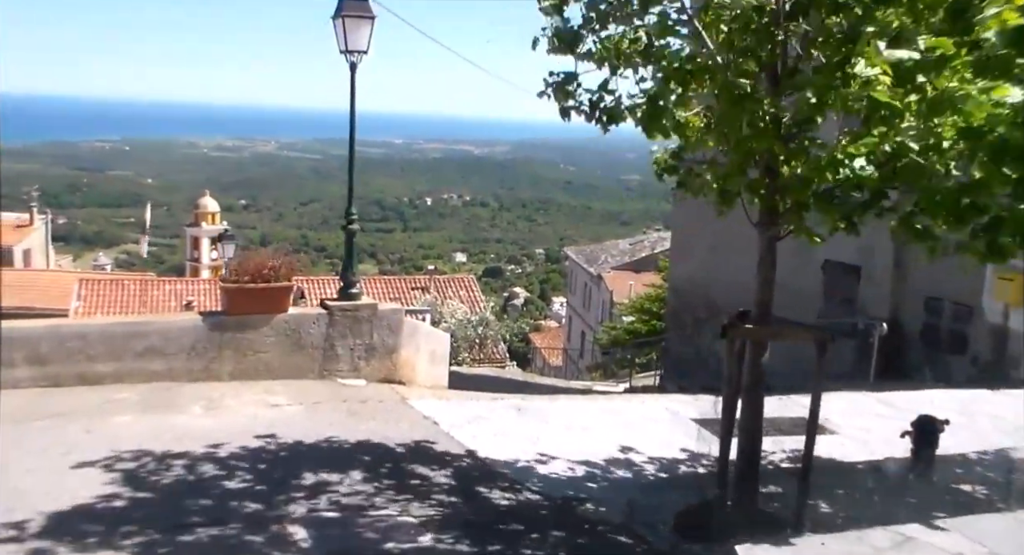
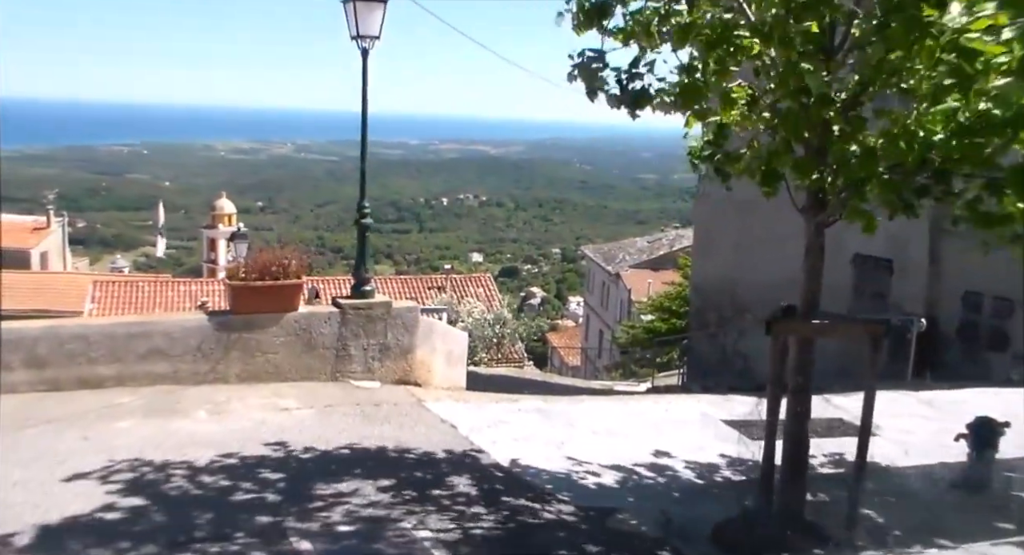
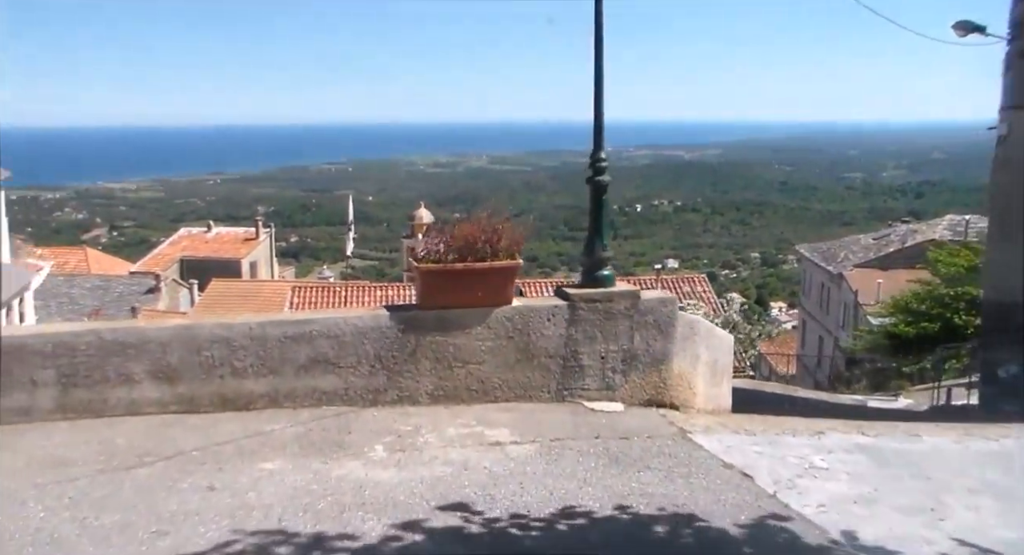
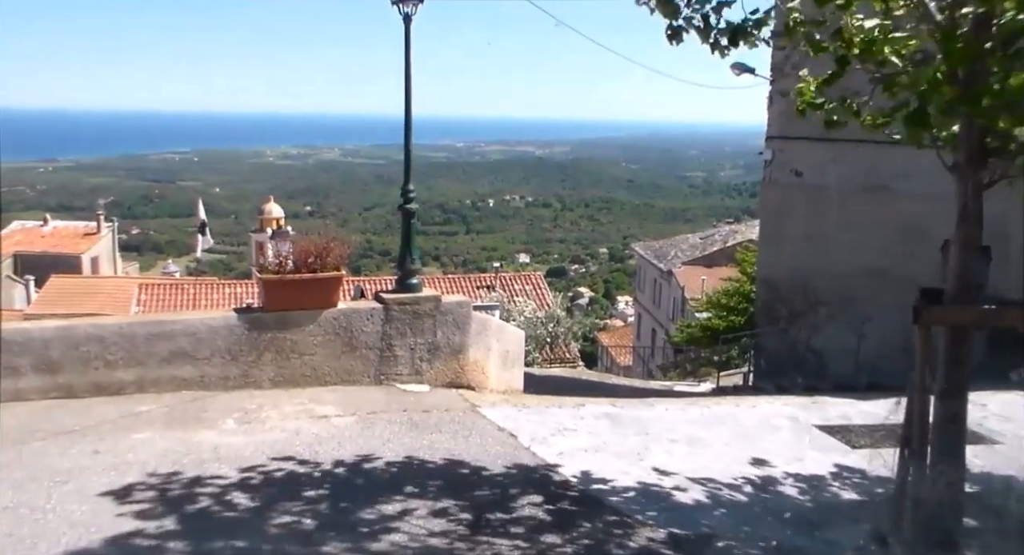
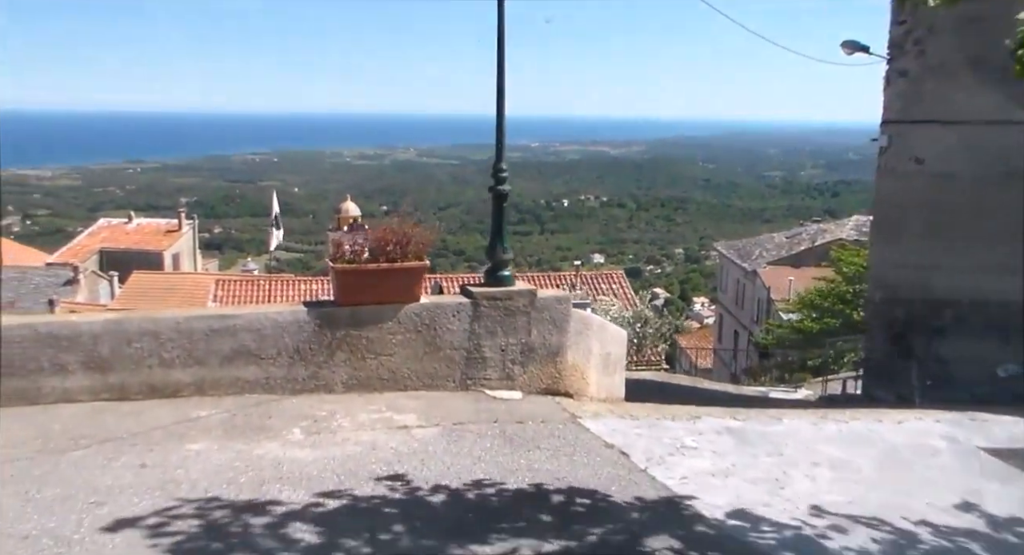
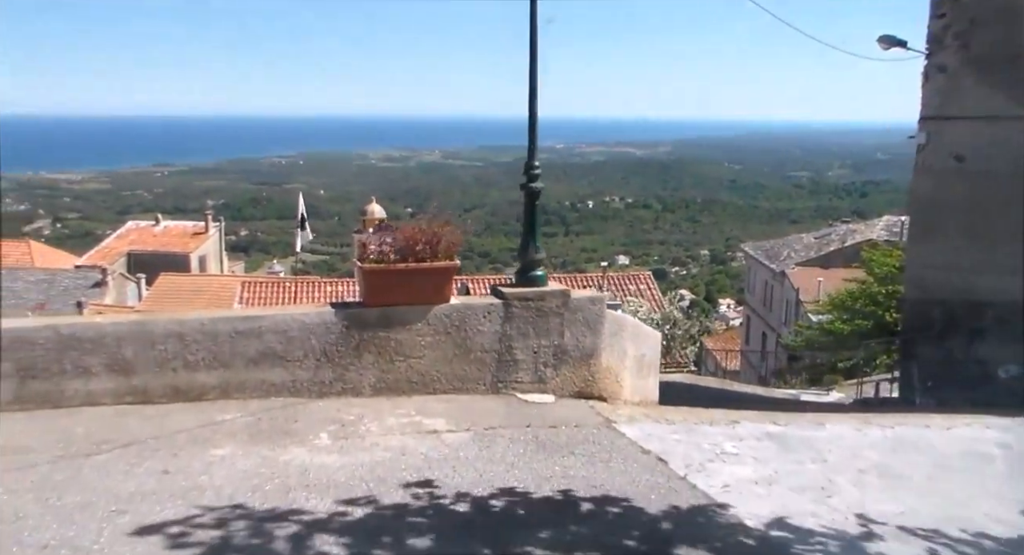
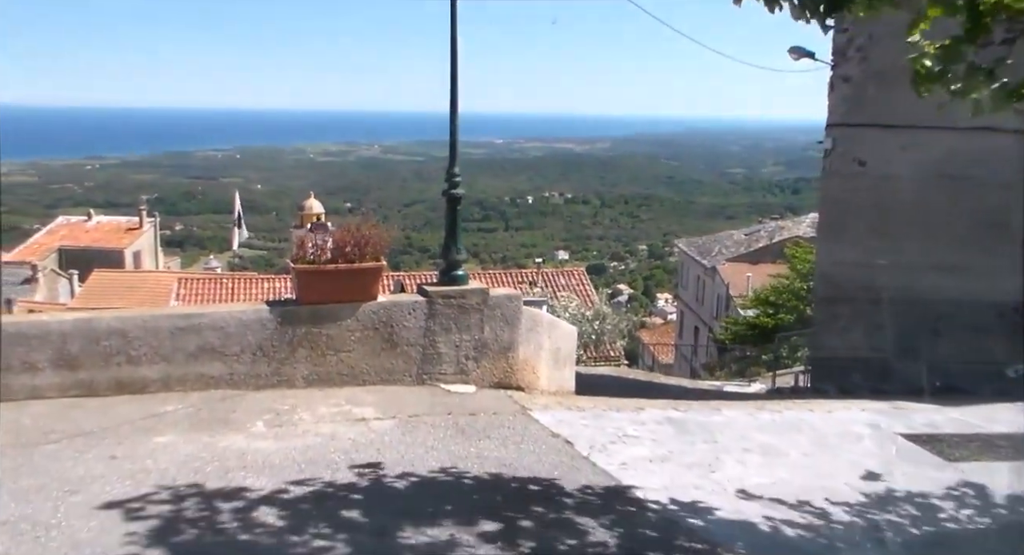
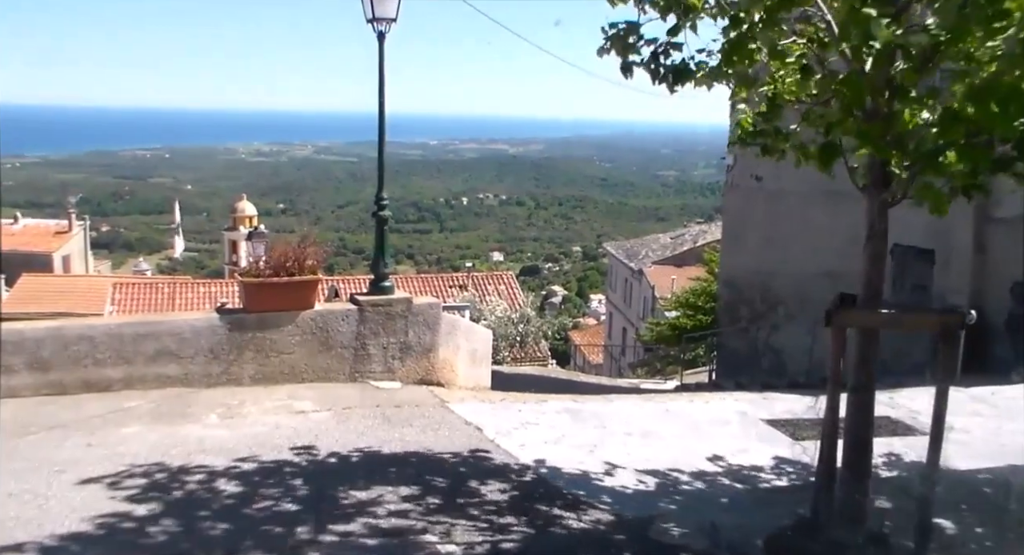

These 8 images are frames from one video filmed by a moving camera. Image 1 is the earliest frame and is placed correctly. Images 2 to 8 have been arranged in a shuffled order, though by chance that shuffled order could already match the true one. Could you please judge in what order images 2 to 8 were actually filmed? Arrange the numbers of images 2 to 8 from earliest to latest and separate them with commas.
2, 8, 4, 7, 5, 6, 3
